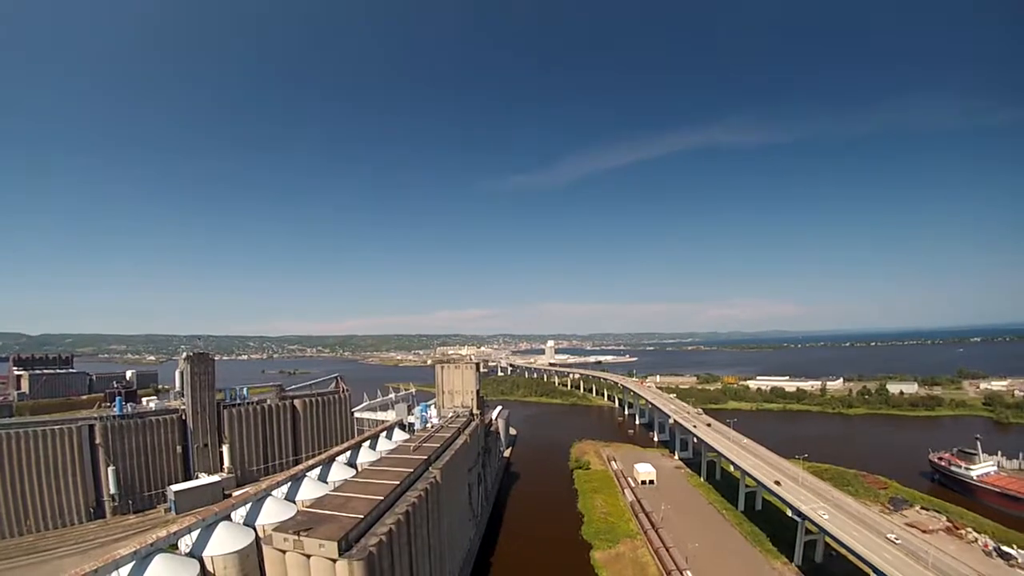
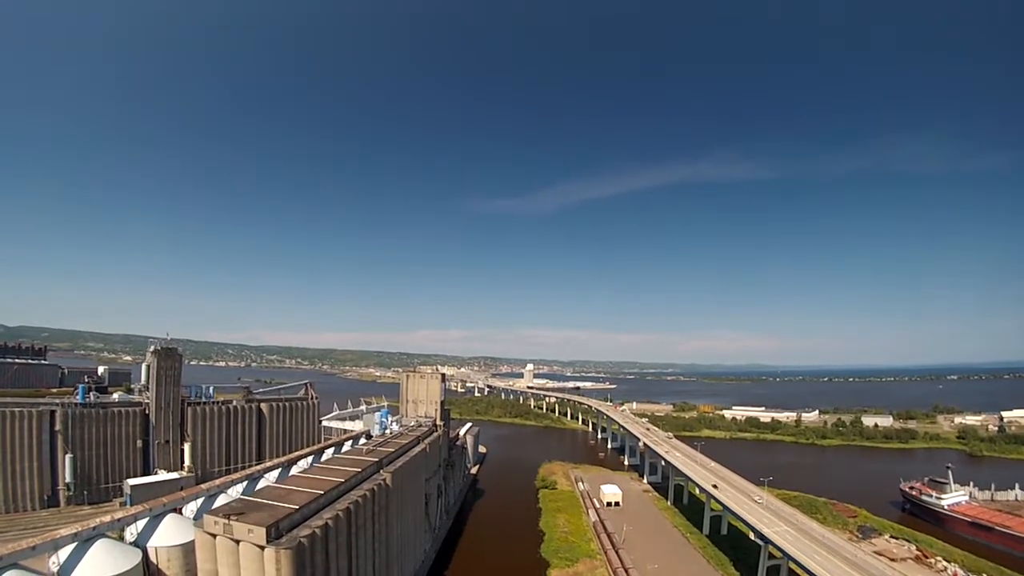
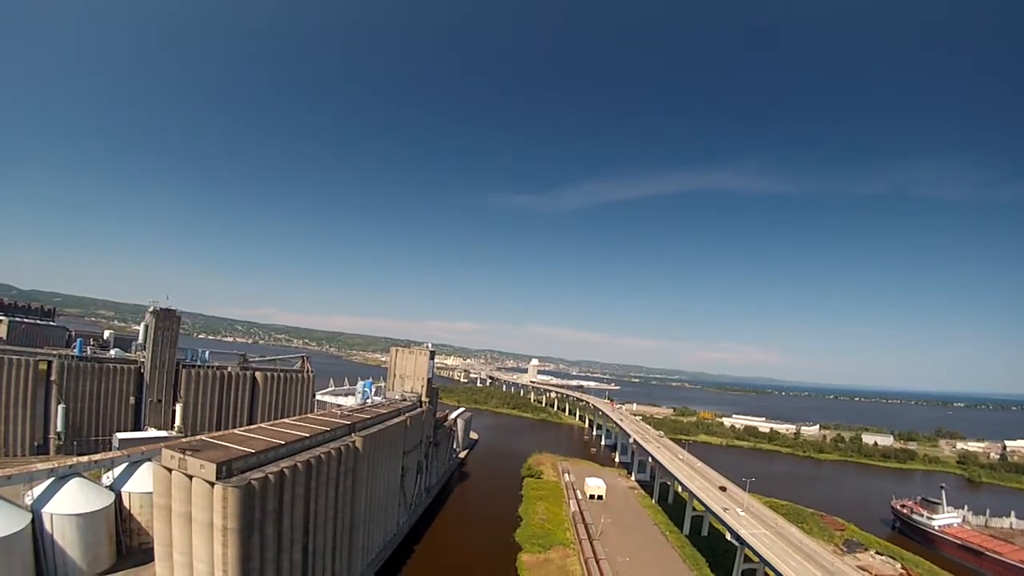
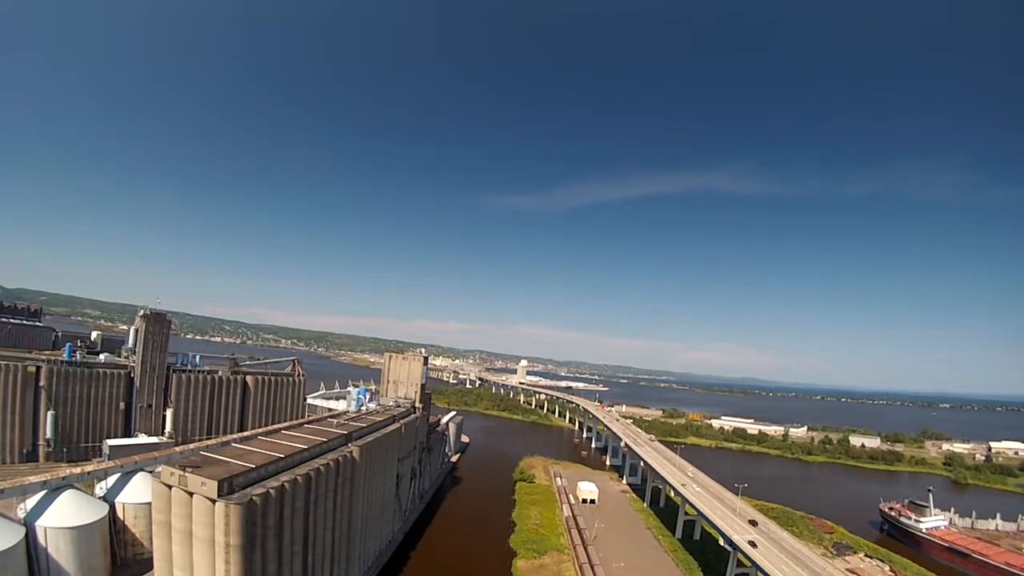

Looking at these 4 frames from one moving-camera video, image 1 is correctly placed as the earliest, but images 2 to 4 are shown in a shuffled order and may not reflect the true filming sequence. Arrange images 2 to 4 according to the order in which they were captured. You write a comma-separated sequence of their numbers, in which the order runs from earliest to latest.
2, 4, 3
